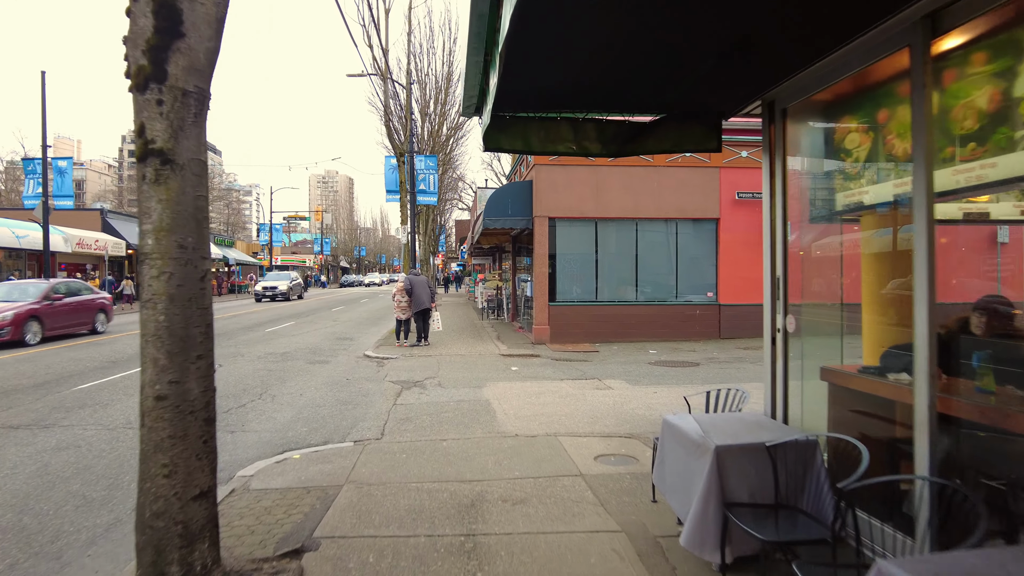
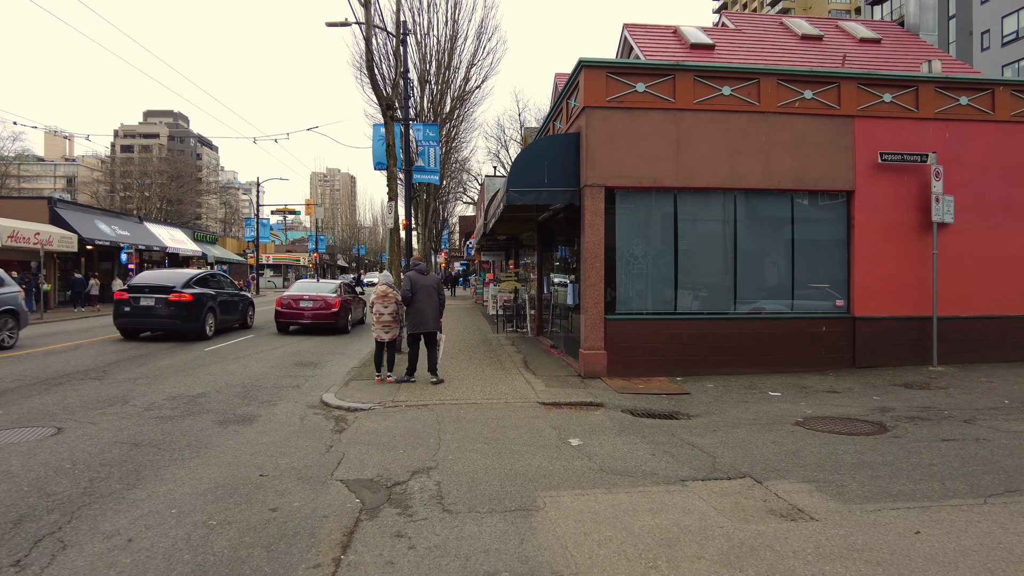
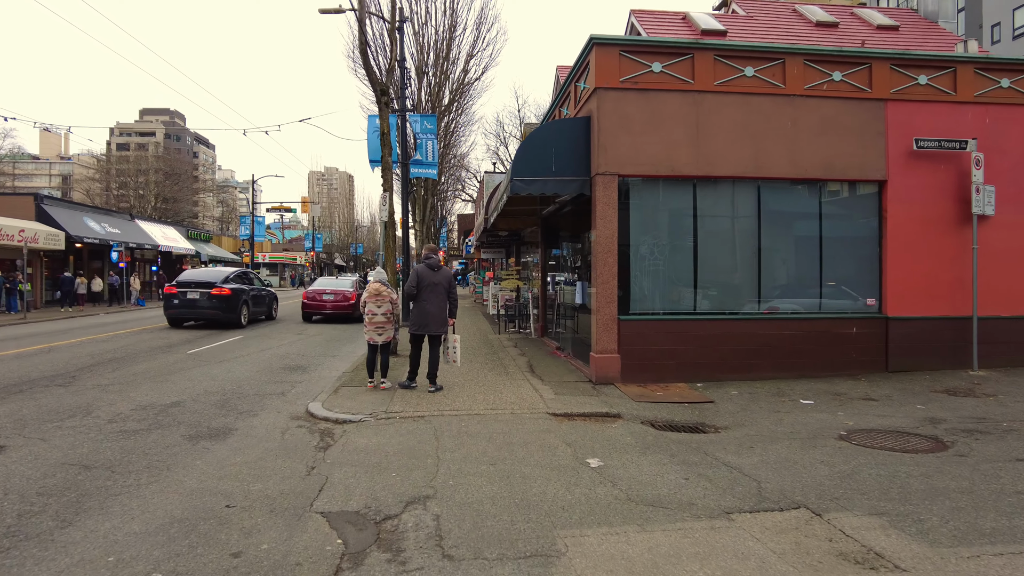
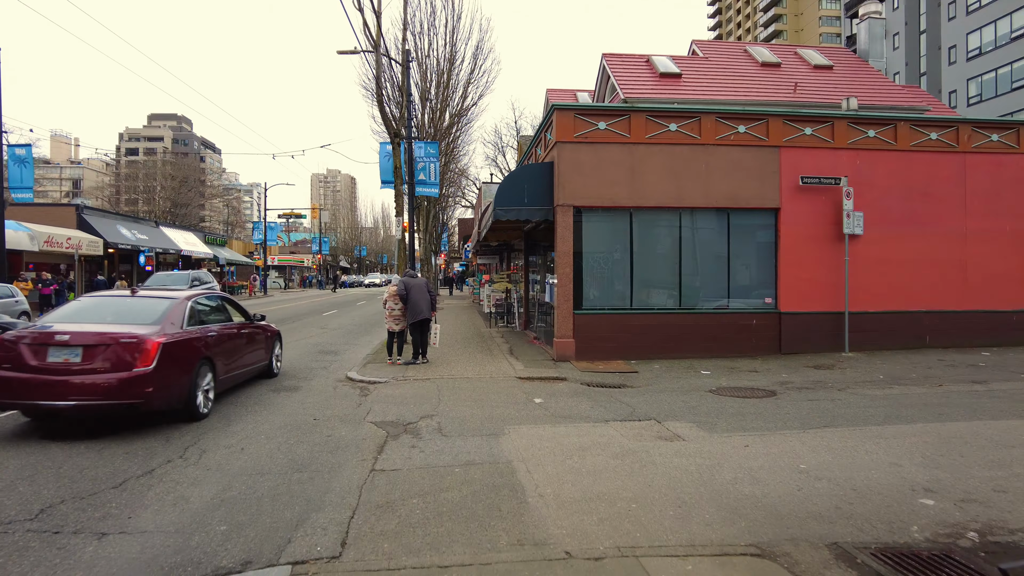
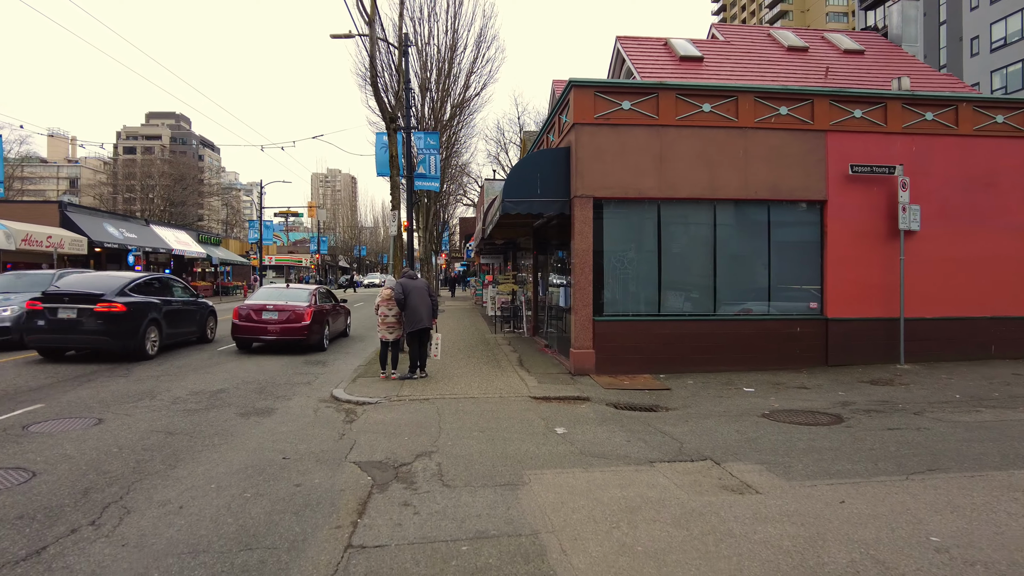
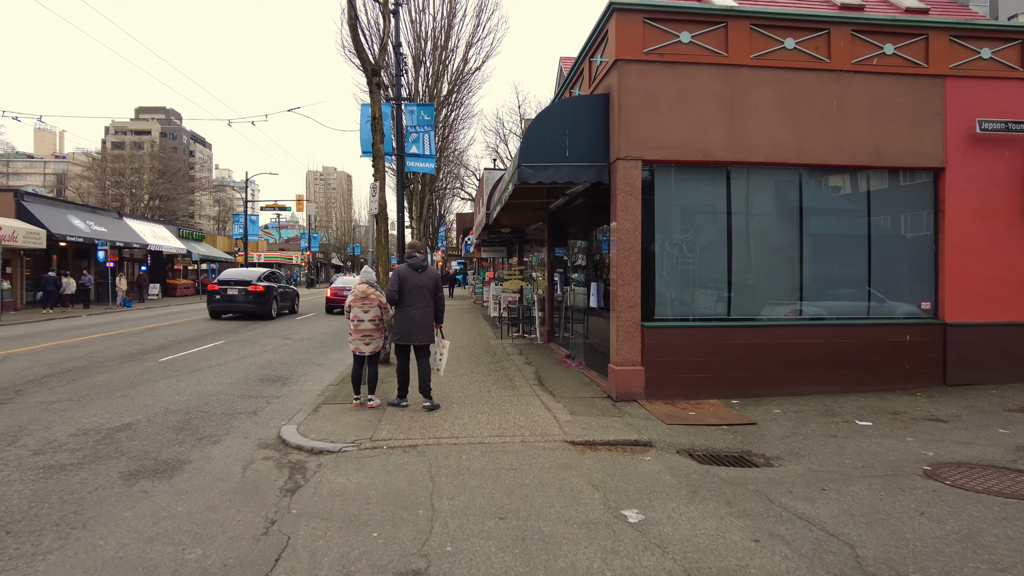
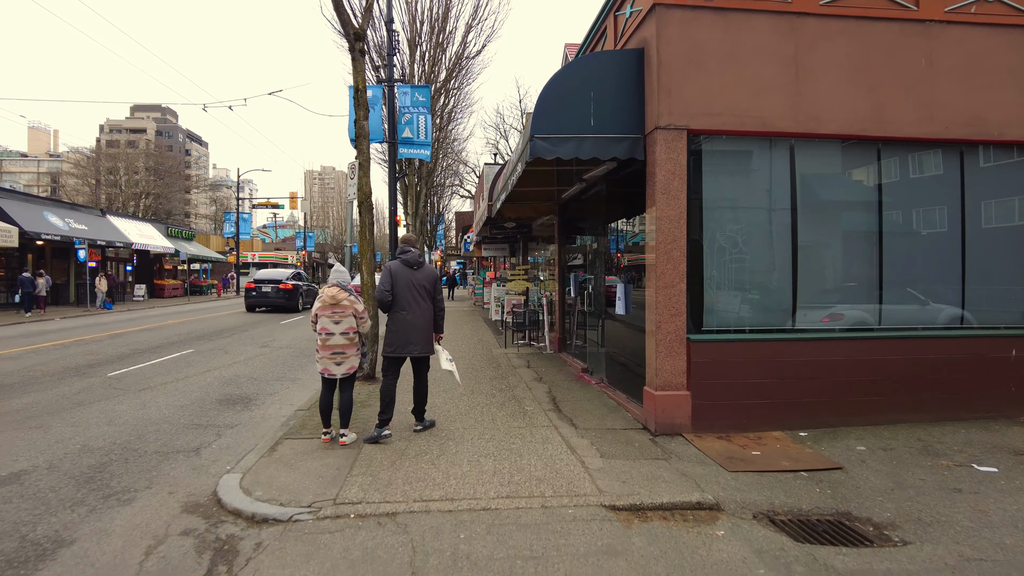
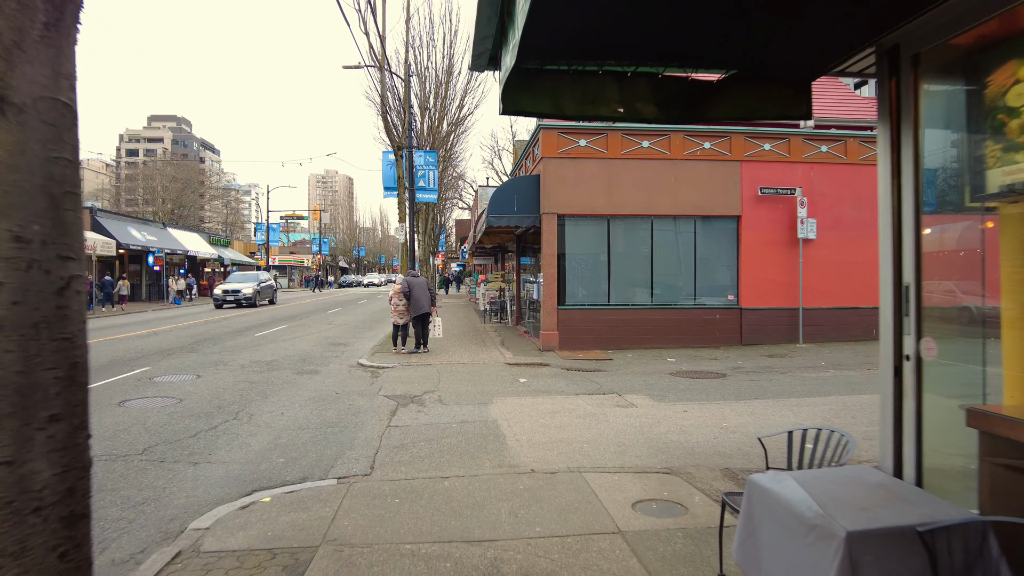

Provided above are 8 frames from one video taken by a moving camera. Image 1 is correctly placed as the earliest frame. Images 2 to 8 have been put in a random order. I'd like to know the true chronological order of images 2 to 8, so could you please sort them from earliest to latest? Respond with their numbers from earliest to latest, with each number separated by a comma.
8, 4, 5, 2, 3, 6, 7
